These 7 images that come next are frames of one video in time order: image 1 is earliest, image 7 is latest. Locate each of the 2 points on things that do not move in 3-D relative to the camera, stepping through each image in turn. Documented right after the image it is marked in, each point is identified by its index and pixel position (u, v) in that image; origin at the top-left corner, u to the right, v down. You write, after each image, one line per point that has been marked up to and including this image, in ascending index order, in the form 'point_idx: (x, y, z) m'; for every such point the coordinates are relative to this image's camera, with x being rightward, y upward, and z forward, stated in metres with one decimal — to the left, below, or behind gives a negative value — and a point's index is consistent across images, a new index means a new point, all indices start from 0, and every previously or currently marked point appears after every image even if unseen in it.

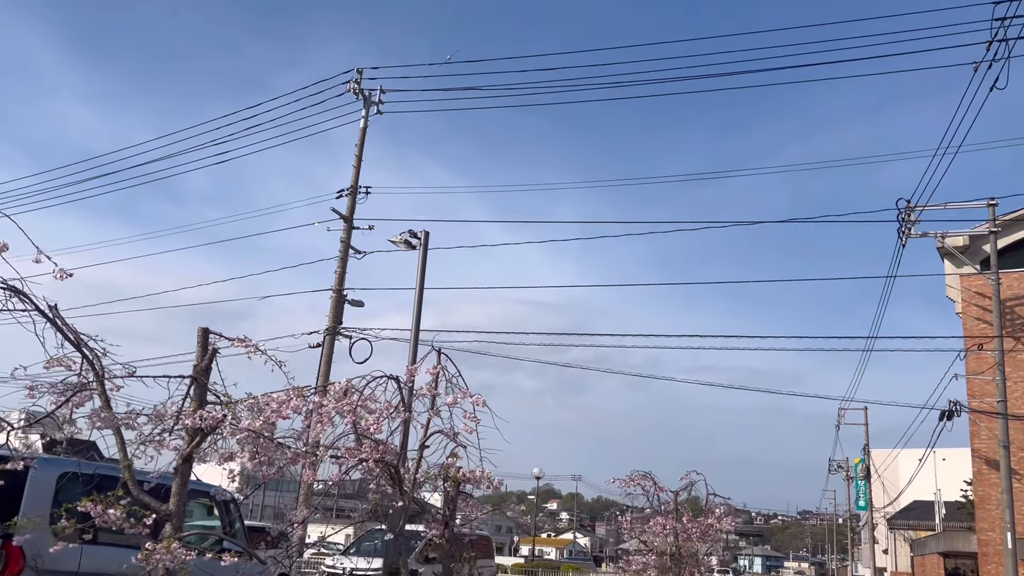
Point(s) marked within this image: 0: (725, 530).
0: (+4.0, -4.4, +15.5) m
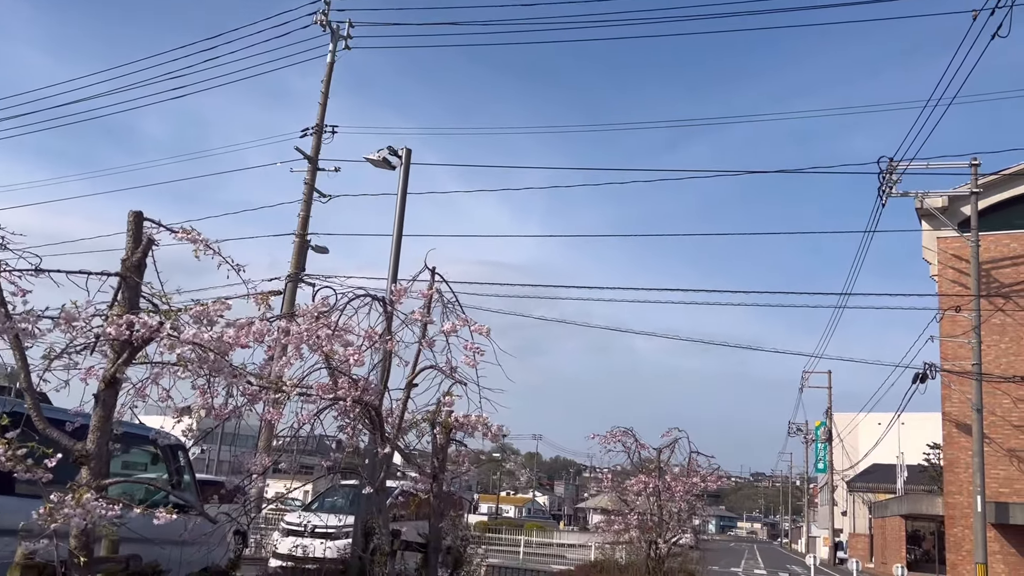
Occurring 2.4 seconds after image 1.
0: (+3.5, -3.6, +14.9) m
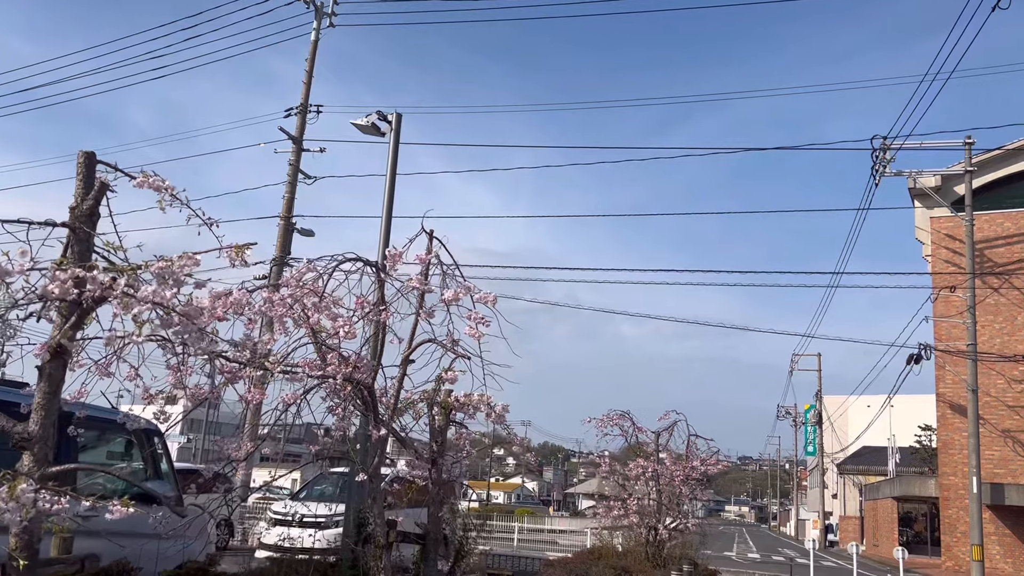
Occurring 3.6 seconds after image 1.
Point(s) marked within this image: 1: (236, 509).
0: (+3.4, -3.2, +14.6) m
1: (-2.1, -1.7, +6.5) m
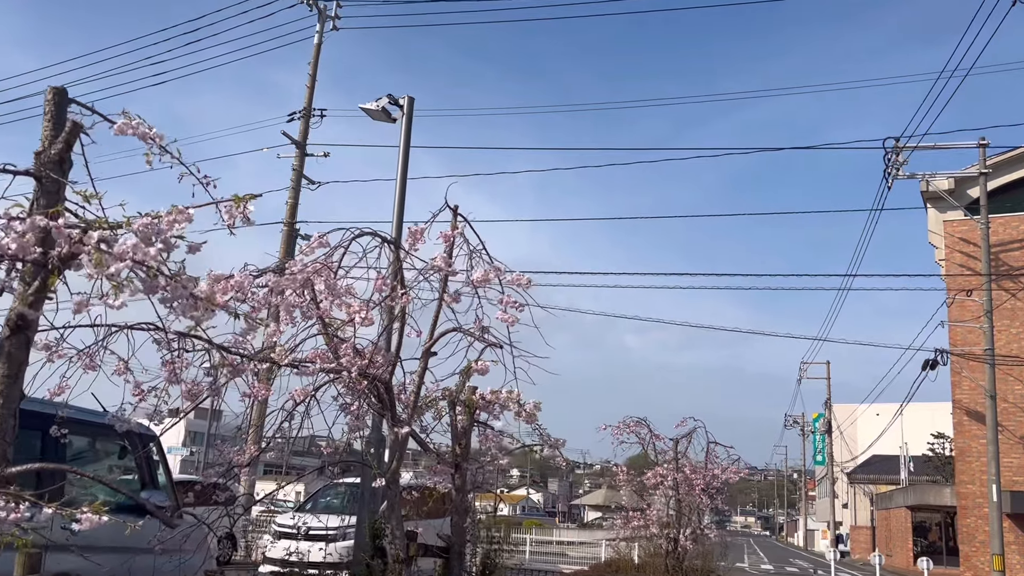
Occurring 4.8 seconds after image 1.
0: (+3.6, -3.2, +14.1) m
1: (-1.9, -1.7, +6.0) m
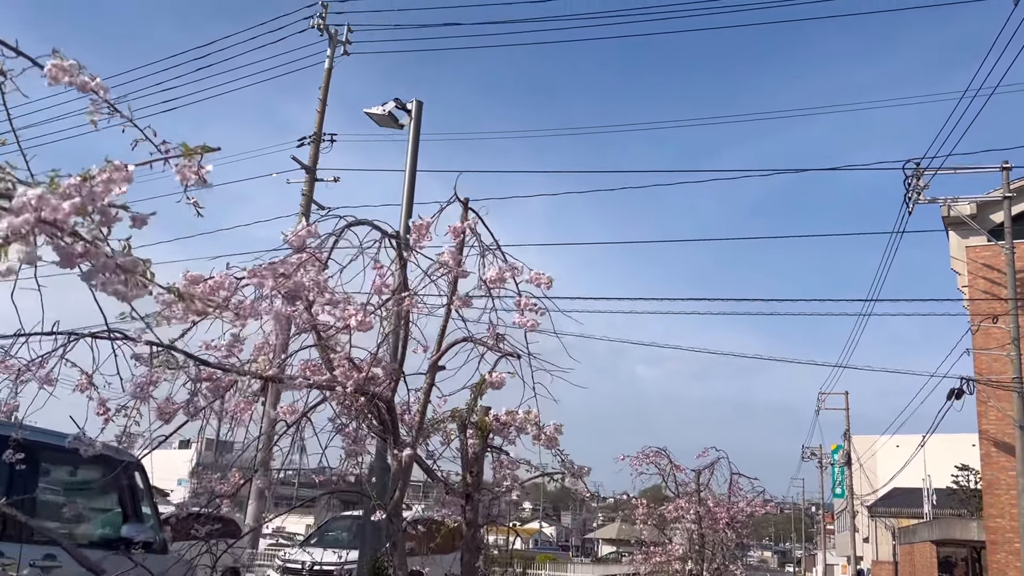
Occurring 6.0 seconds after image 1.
0: (+3.8, -3.6, +13.5) m
1: (-1.8, -1.8, +5.6) m
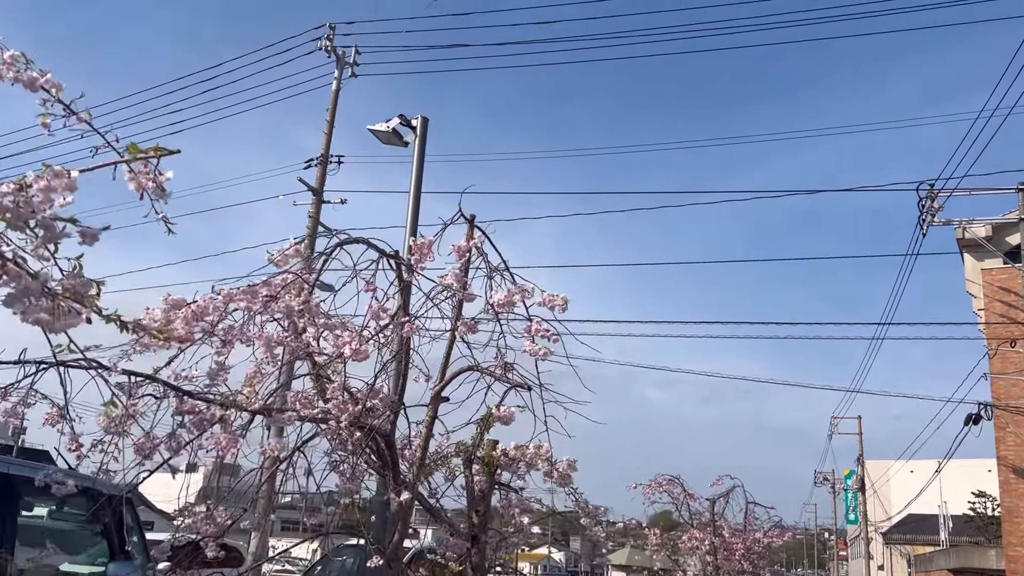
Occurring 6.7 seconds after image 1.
0: (+4.0, -4.0, +13.1) m
1: (-1.8, -1.9, +5.3) m
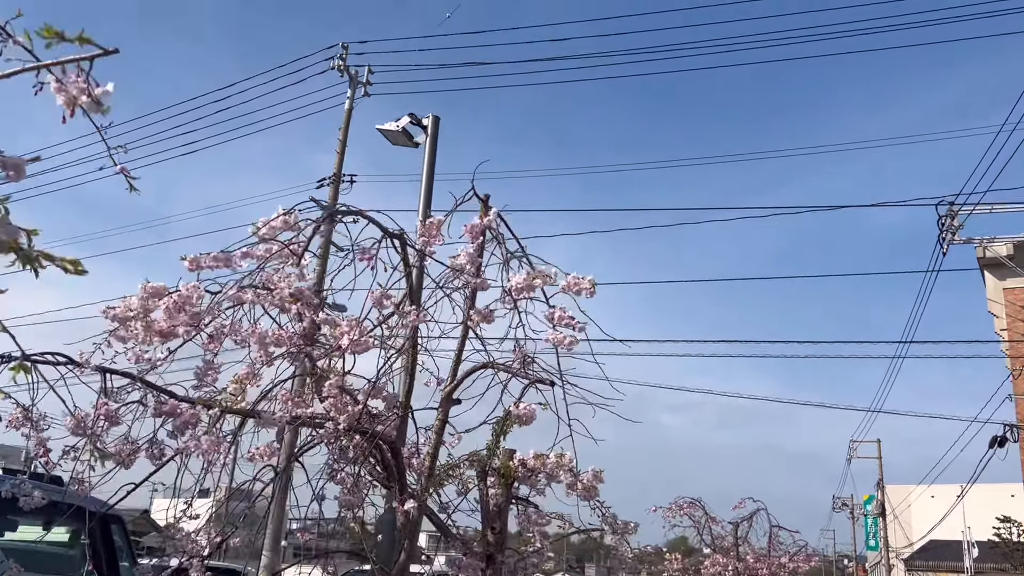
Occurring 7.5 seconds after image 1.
0: (+4.2, -4.2, +12.7) m
1: (-1.7, -1.9, +5.0) m
